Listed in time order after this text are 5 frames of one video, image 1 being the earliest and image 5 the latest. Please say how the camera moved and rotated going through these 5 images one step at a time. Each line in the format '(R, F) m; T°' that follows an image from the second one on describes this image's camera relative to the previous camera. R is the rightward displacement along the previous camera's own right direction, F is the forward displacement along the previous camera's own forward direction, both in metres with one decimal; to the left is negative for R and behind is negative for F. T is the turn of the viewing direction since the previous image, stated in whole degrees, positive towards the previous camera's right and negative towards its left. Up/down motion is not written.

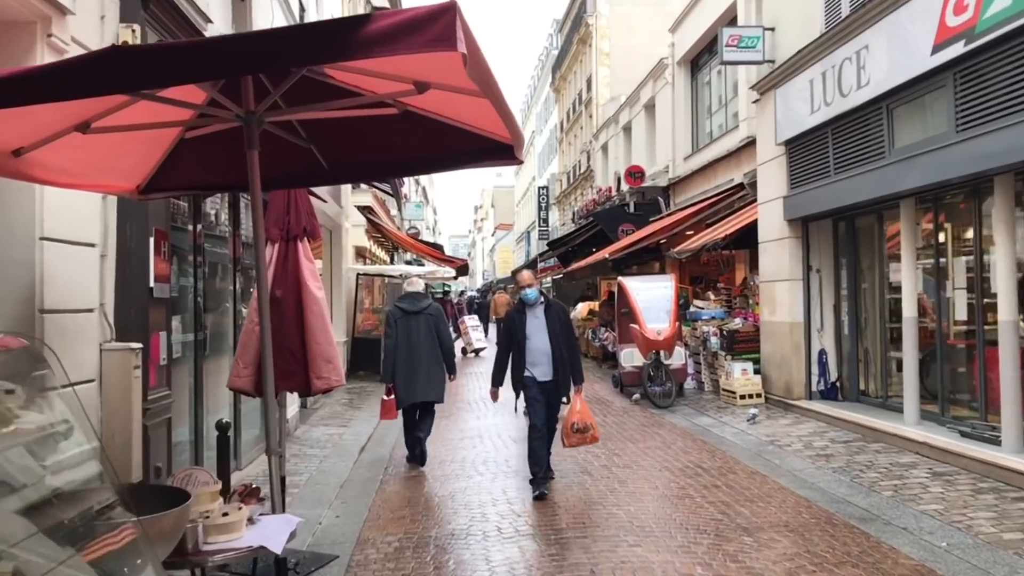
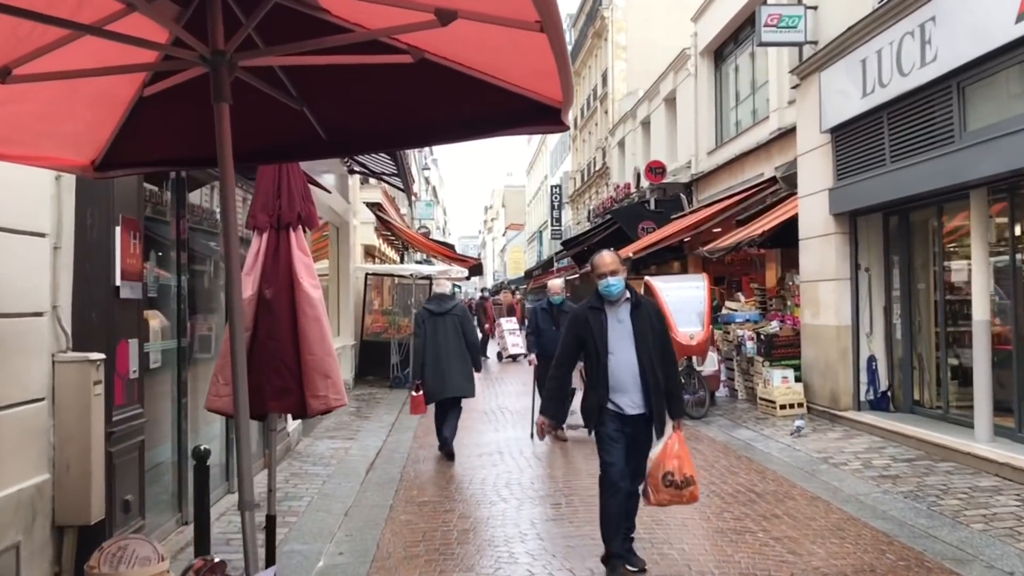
(-0.1, +0.8) m; -1°
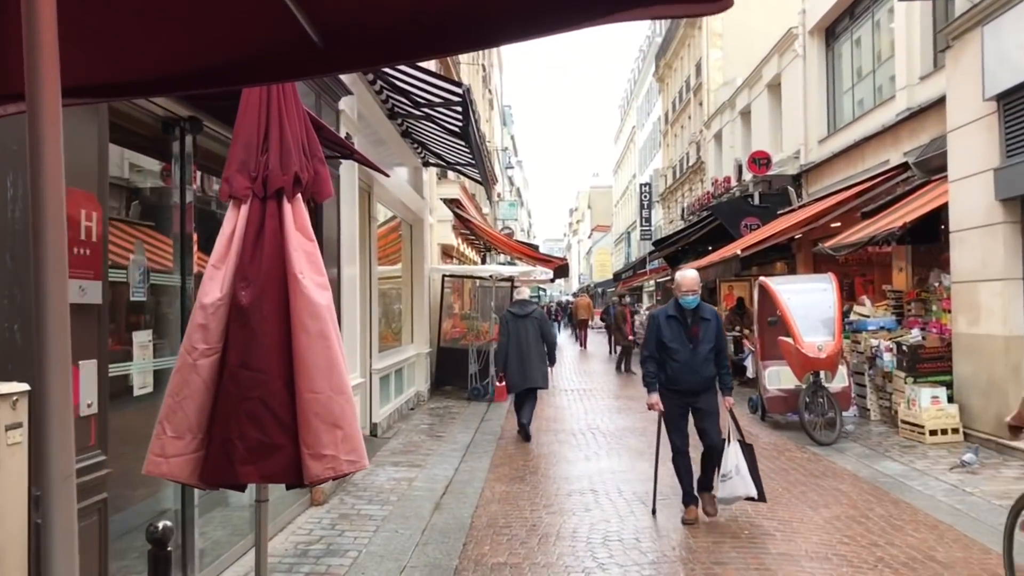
(-0.1, +1.4) m; -6°
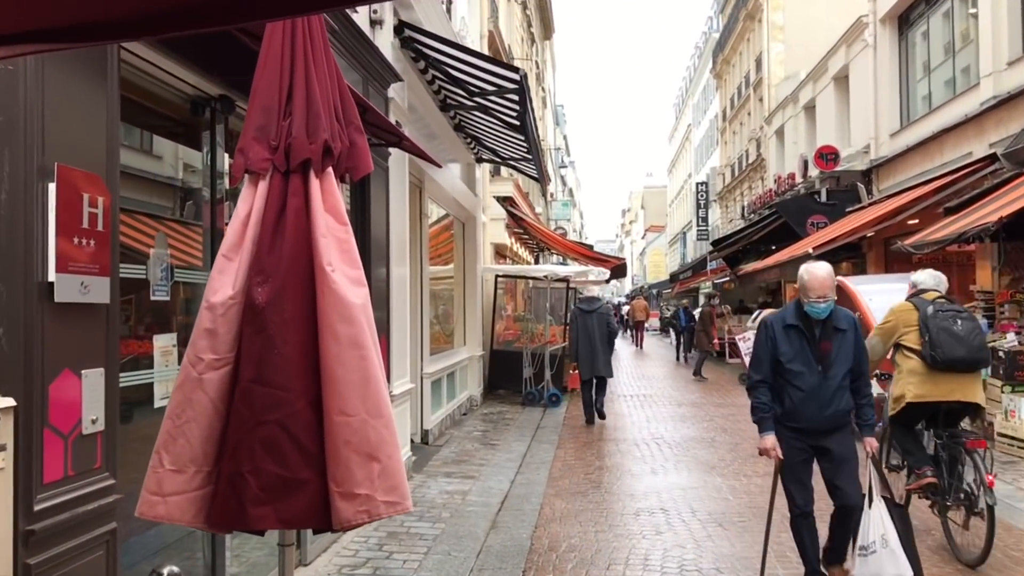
(-0.1, +0.5) m; -3°
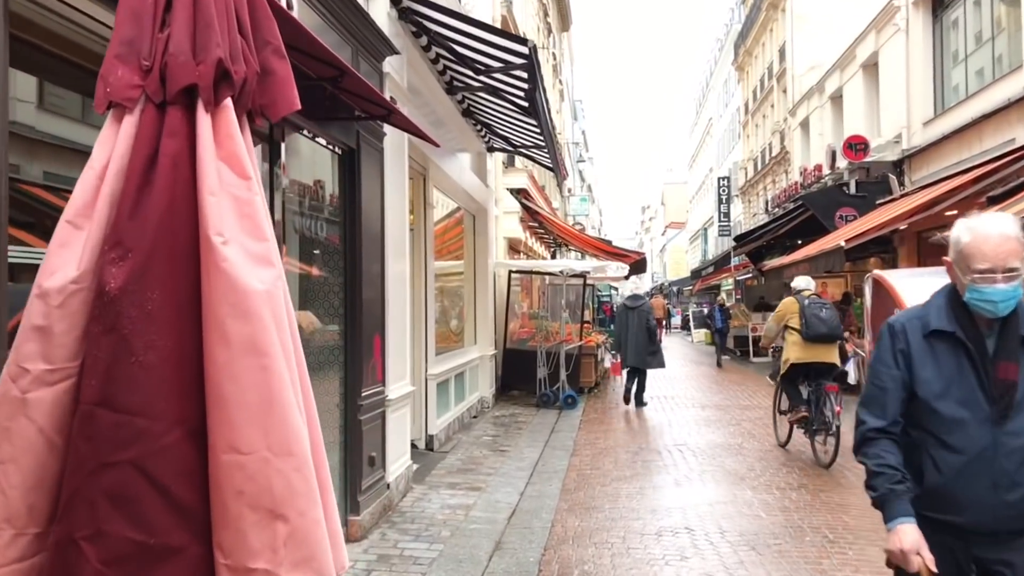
(+0.1, +0.6) m; -1°
